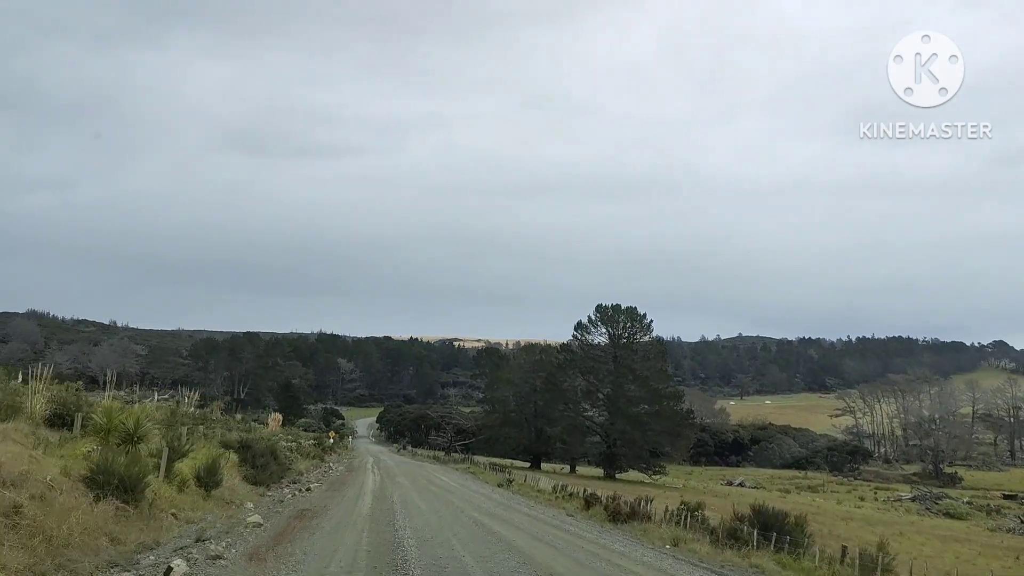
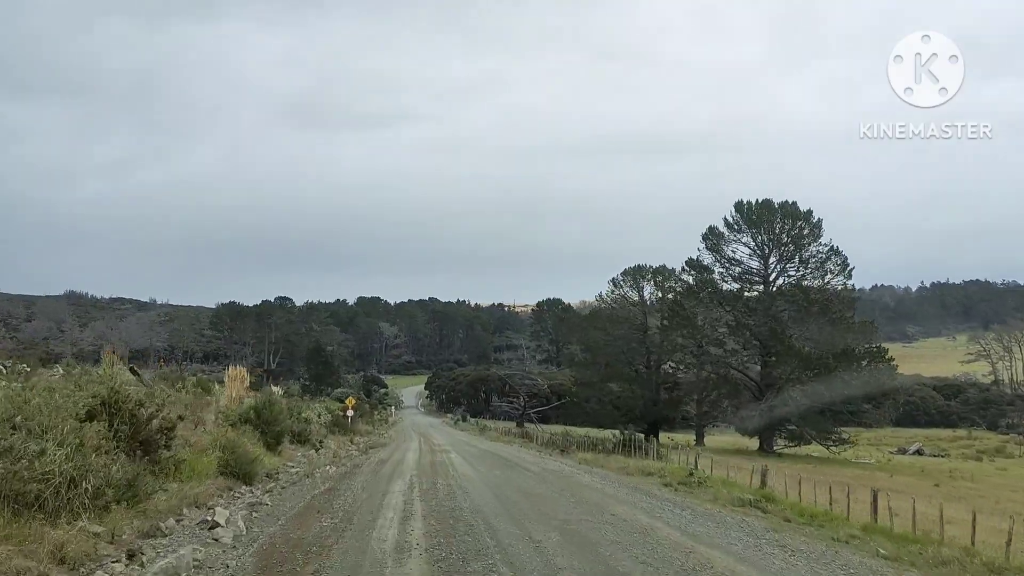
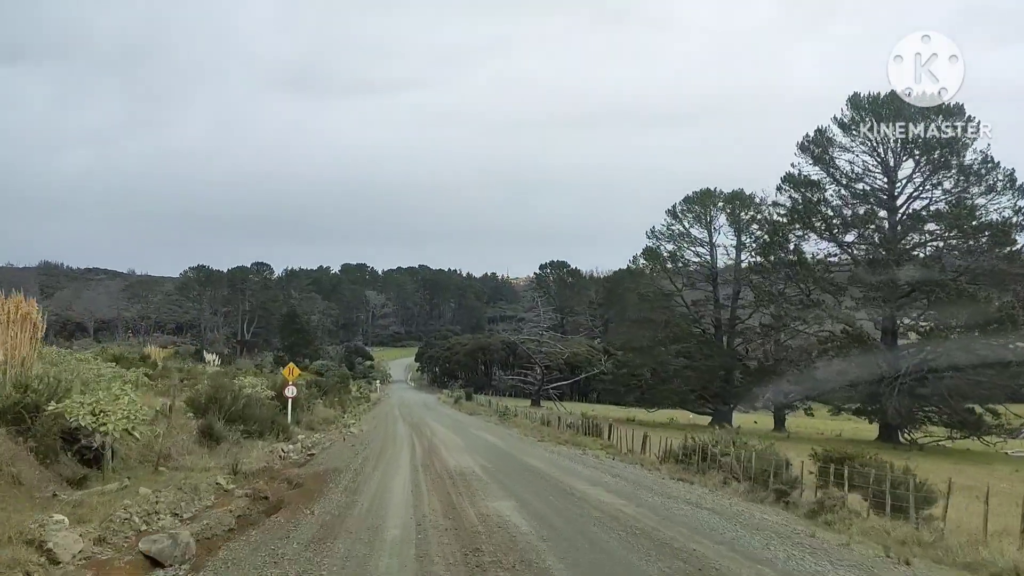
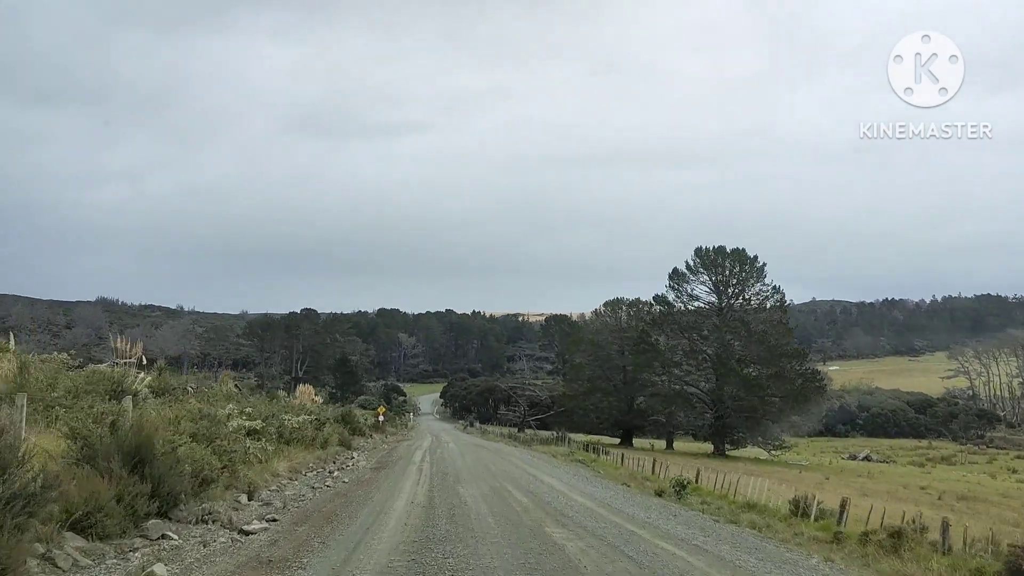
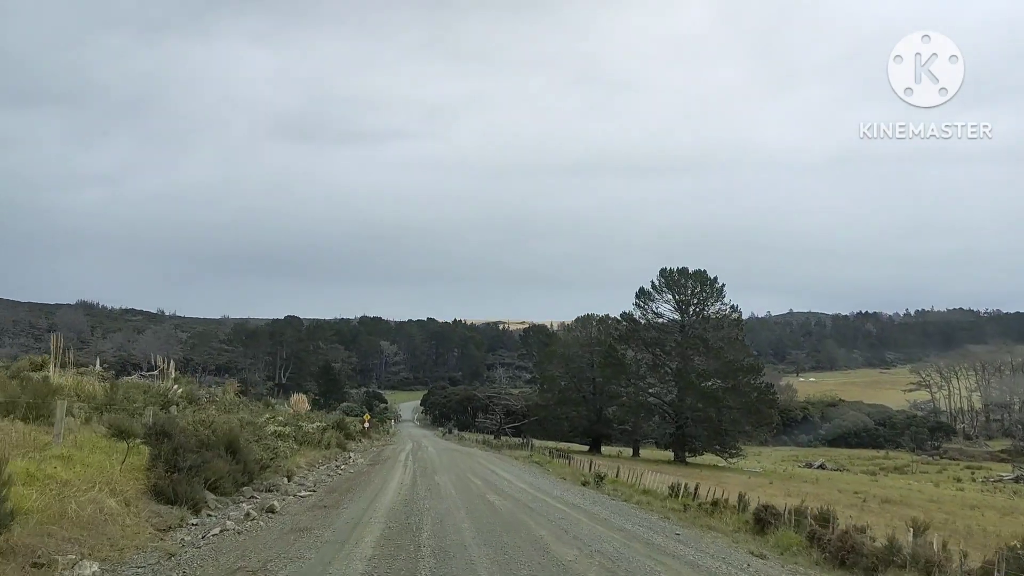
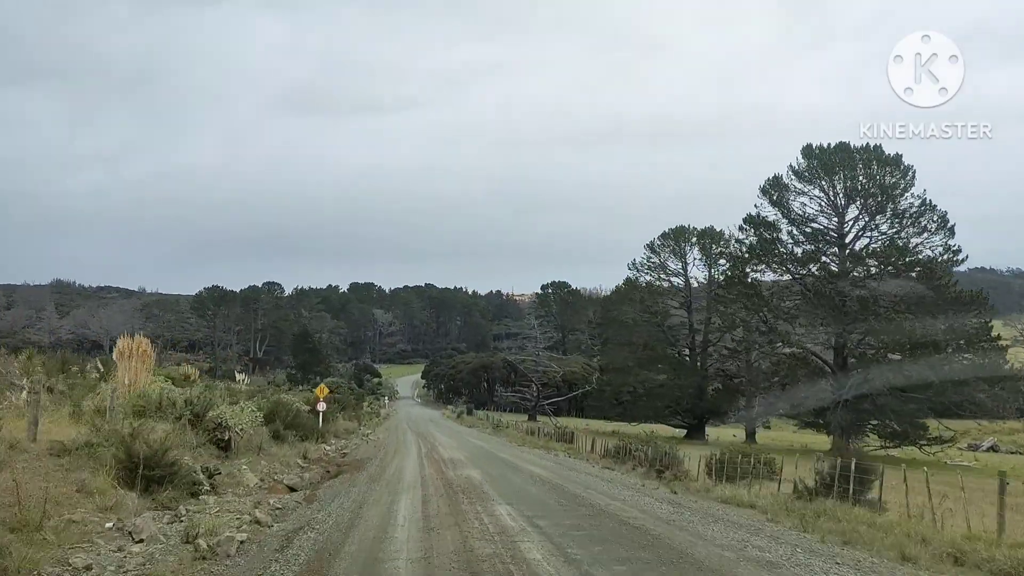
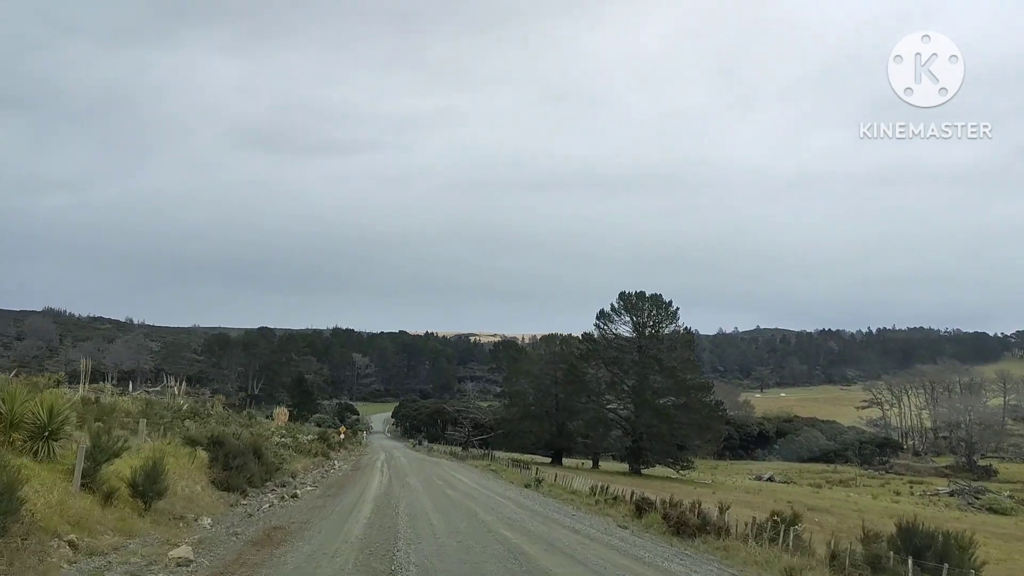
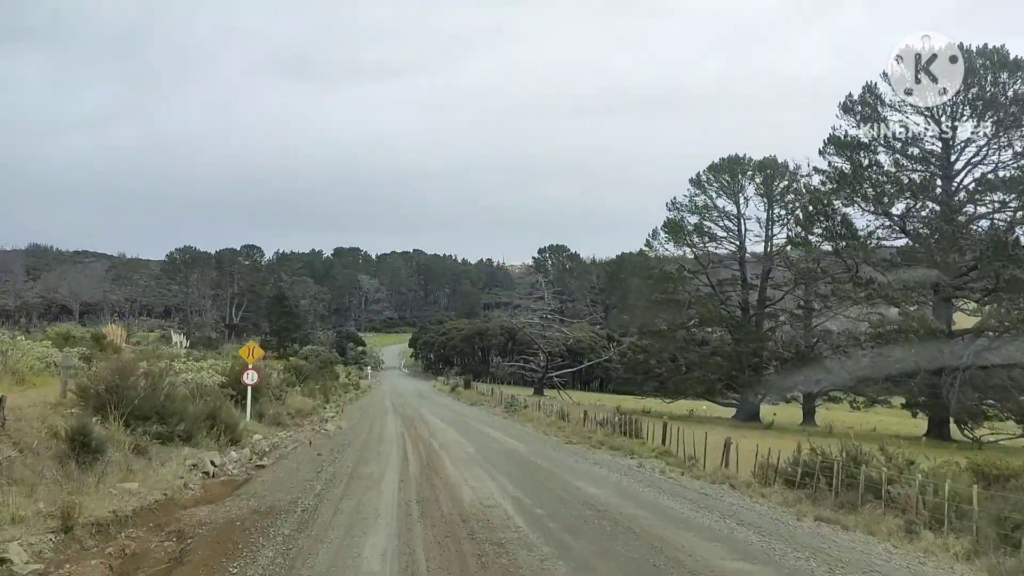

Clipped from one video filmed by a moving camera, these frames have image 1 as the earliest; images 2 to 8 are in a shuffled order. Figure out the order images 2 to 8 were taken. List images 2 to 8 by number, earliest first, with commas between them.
7, 5, 4, 2, 6, 3, 8
